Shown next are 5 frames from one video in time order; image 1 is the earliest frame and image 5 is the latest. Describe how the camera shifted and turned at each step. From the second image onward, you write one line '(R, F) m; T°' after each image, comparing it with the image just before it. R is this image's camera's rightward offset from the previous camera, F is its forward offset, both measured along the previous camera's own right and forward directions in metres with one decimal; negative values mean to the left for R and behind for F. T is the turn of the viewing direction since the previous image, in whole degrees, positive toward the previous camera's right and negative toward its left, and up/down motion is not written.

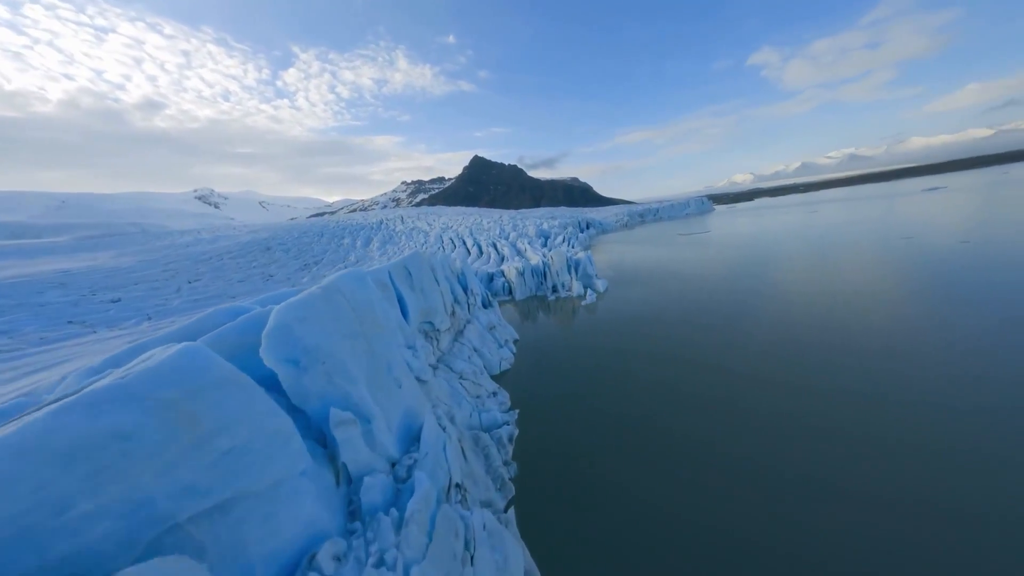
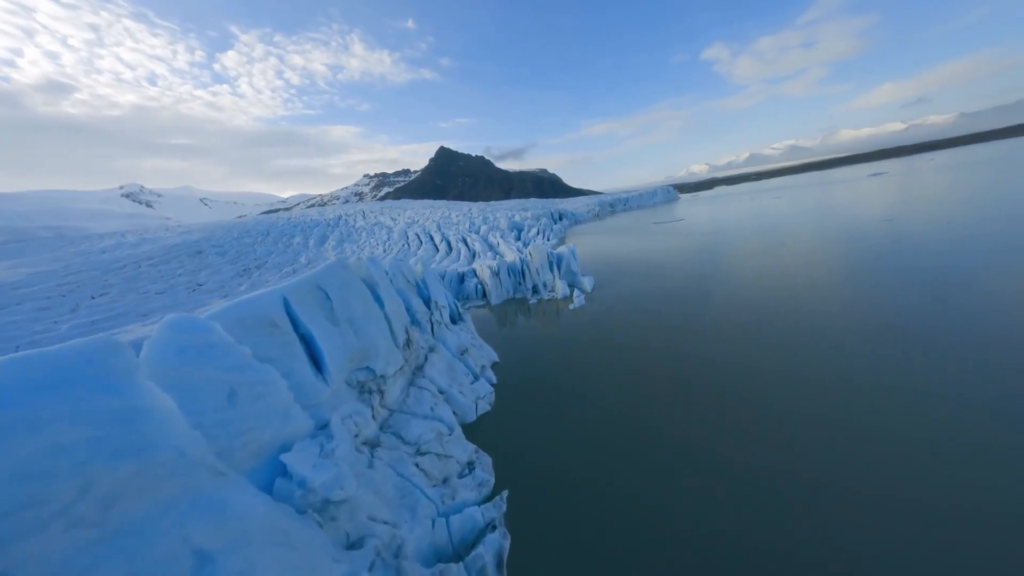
(0.0, +1.3) m; +5°
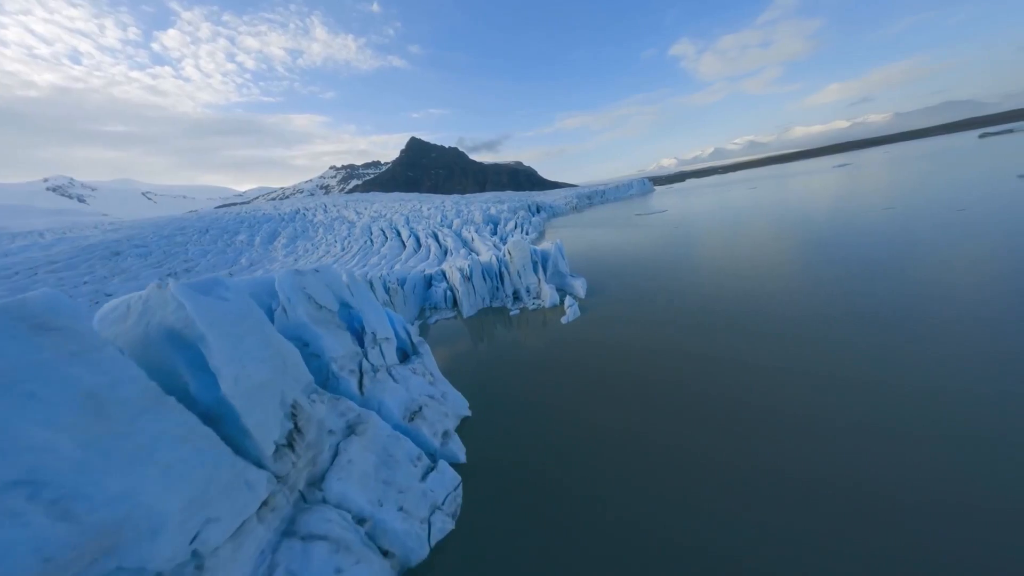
(0.0, +1.6) m; +4°
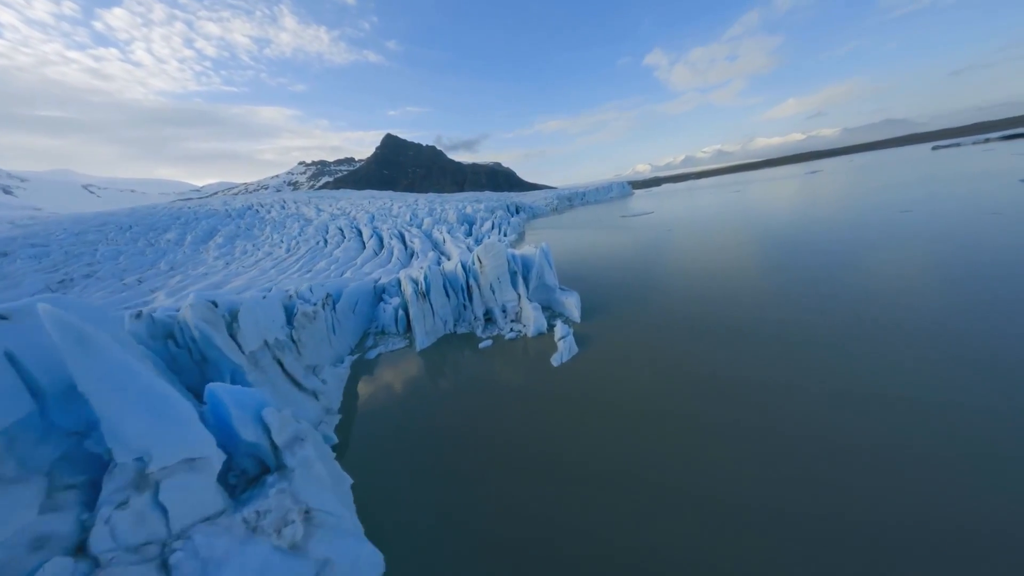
(+0.1, +1.7) m; +4°
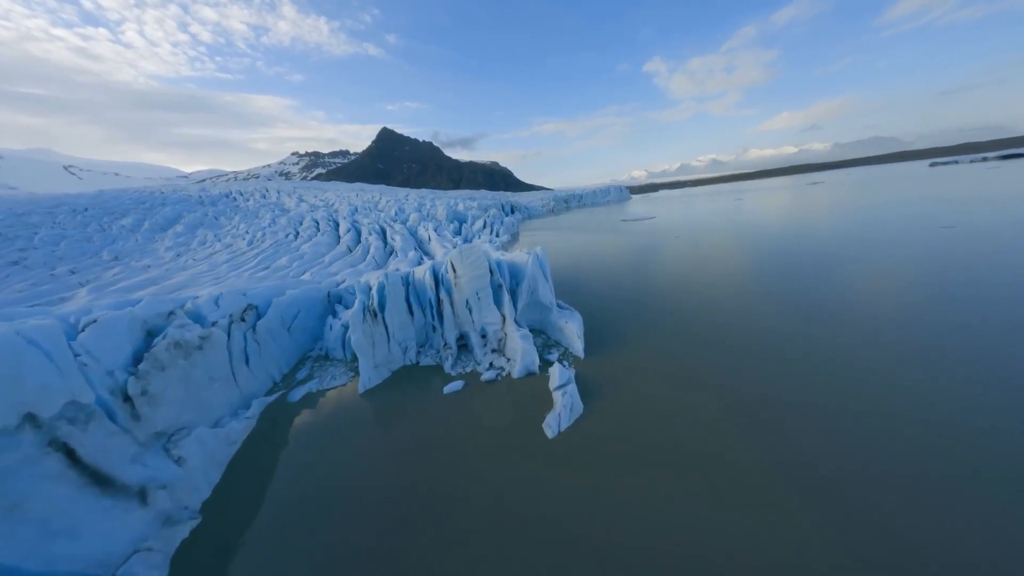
(+0.1, +1.2) m; +1°
